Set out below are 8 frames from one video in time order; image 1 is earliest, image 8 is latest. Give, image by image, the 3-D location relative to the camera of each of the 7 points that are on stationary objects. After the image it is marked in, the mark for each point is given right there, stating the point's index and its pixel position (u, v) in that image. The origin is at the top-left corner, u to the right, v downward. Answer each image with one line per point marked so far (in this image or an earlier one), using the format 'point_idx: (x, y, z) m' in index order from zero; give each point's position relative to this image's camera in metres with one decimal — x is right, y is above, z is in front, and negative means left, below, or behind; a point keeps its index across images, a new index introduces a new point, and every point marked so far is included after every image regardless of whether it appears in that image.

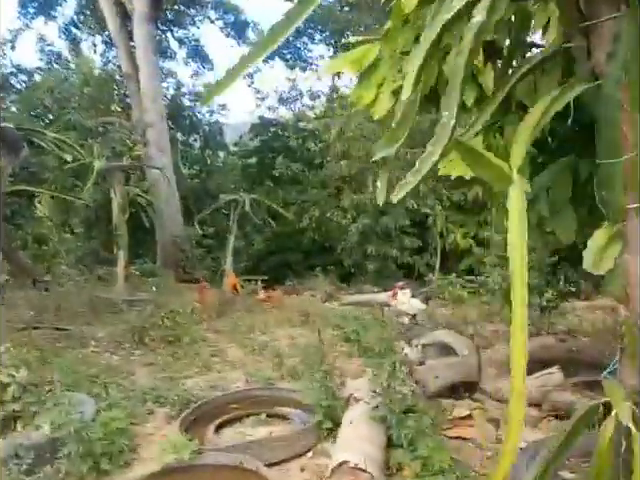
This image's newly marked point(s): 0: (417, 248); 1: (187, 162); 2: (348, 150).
0: (+0.9, -0.1, +5.1) m
1: (-1.5, +0.9, +5.8) m
2: (+0.3, +0.8, +5.2) m
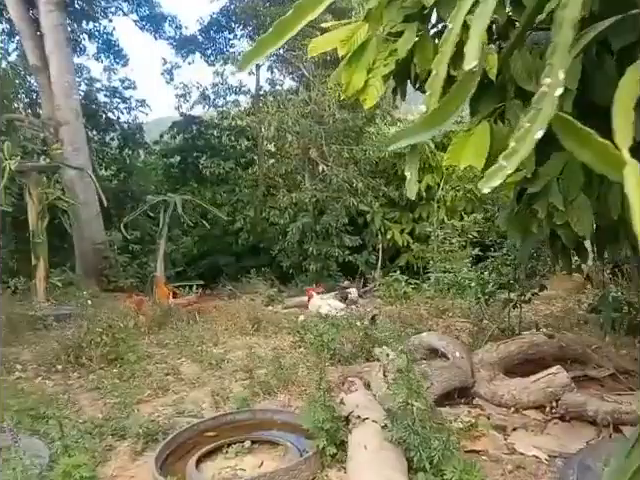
0: (+0.3, -0.1, +5.1) m
1: (-2.2, +0.8, +5.4) m
2: (-0.4, +0.8, +5.0) m
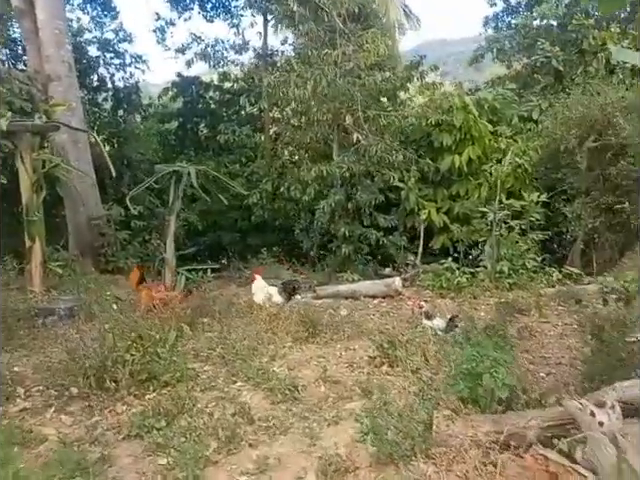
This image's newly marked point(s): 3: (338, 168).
0: (+0.6, +0.1, +4.6) m
1: (-2.0, +1.0, +4.7) m
2: (-0.1, +1.0, +4.4) m
3: (+0.2, +0.6, +4.3) m
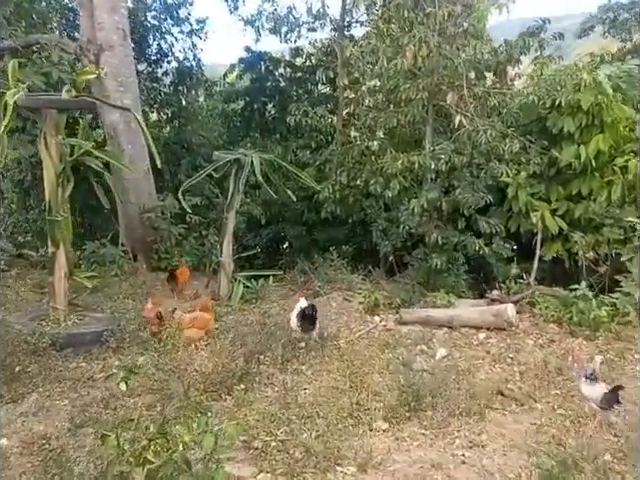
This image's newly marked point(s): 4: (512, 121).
0: (+1.2, +0.1, +3.7) m
1: (-1.3, +1.1, +4.2) m
2: (+0.5, +1.0, +3.6) m
3: (+0.7, +0.5, +3.5) m
4: (+1.2, +0.8, +3.5) m
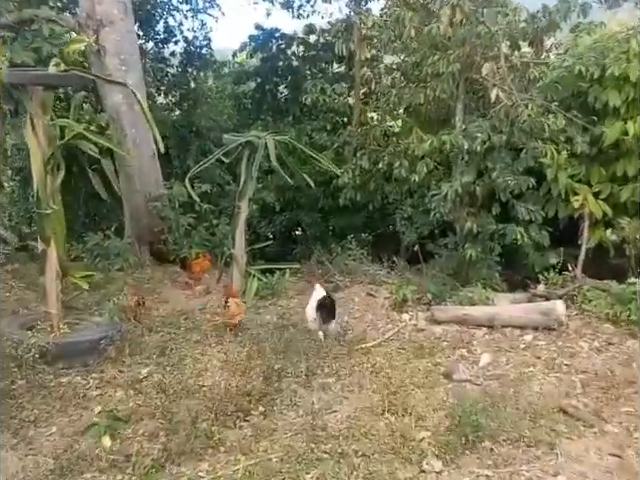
0: (+1.3, +0.1, +3.4) m
1: (-1.2, +1.1, +3.9) m
2: (+0.6, +1.1, +3.3) m
3: (+0.9, +0.6, +3.2) m
4: (+1.3, +0.8, +3.1) m
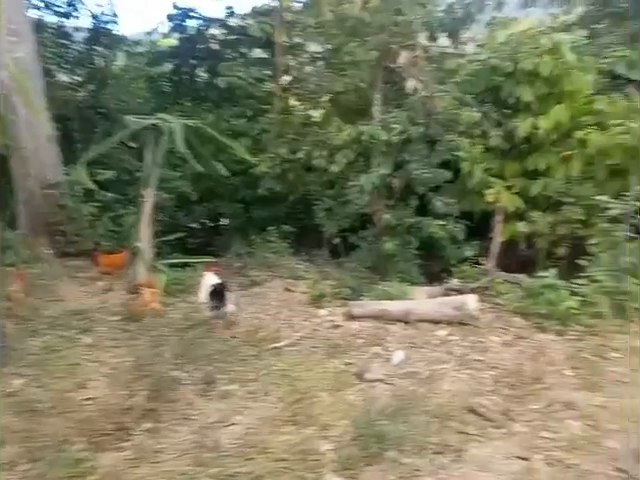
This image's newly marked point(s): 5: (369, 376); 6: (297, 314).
0: (+0.8, +0.2, +3.4) m
1: (-1.8, +1.2, +3.5) m
2: (+0.1, +1.1, +3.2) m
3: (+0.4, +0.6, +3.1) m
4: (+0.8, +0.9, +3.1) m
5: (+0.2, -0.6, +2.3) m
6: (-0.1, -0.4, +3.0) m
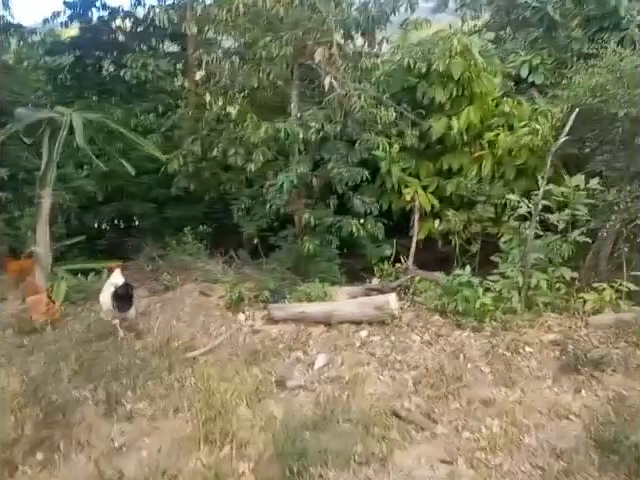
0: (+0.3, +0.2, +3.4) m
1: (-2.3, +1.2, +3.1) m
2: (-0.4, +1.1, +3.1) m
3: (-0.1, +0.6, +3.1) m
4: (+0.3, +0.9, +3.1) m
5: (-0.1, -0.6, +2.3) m
6: (-0.6, -0.4, +2.8) m
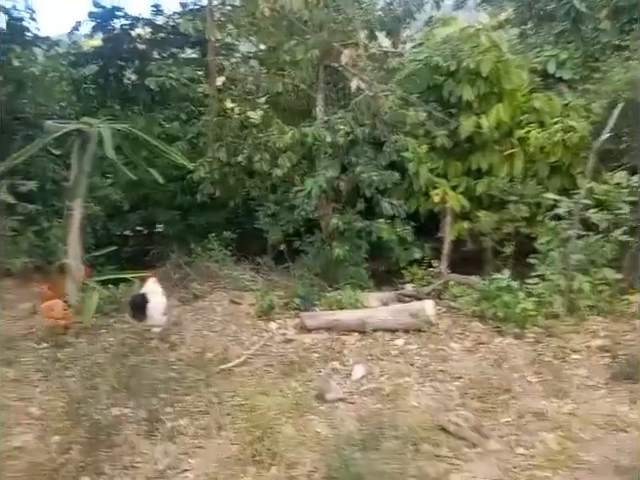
0: (+0.4, +0.2, +3.3) m
1: (-2.1, +1.1, +3.2) m
2: (-0.2, +1.1, +3.0) m
3: (0.0, +0.6, +3.0) m
4: (+0.5, +0.9, +3.1) m
5: (0.0, -0.6, +2.2) m
6: (-0.4, -0.5, +2.8) m
